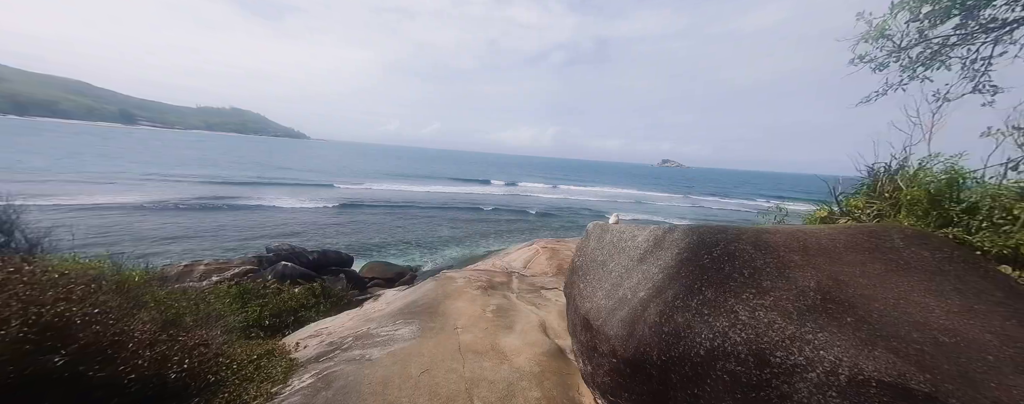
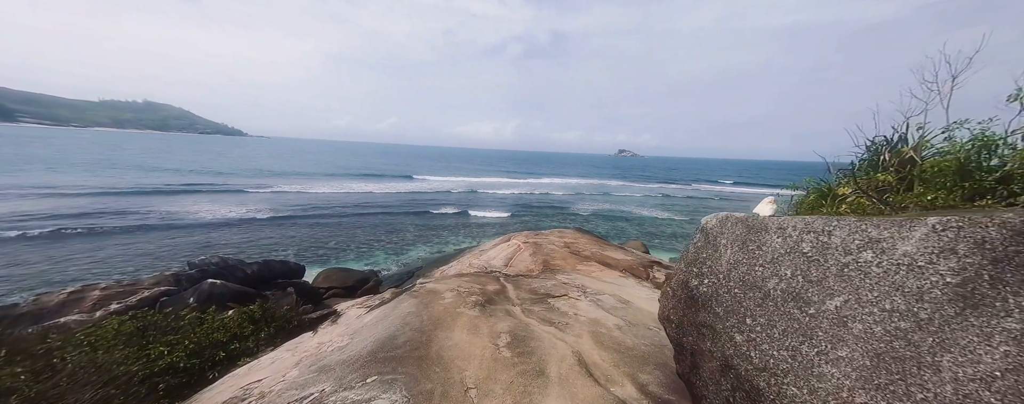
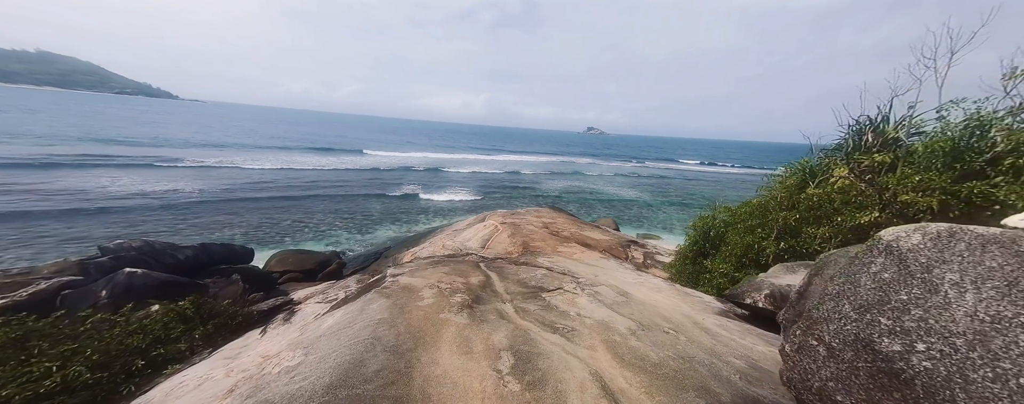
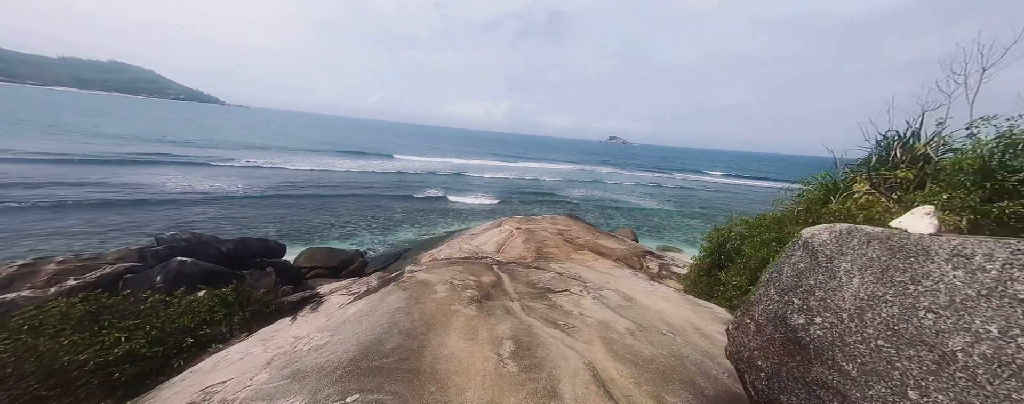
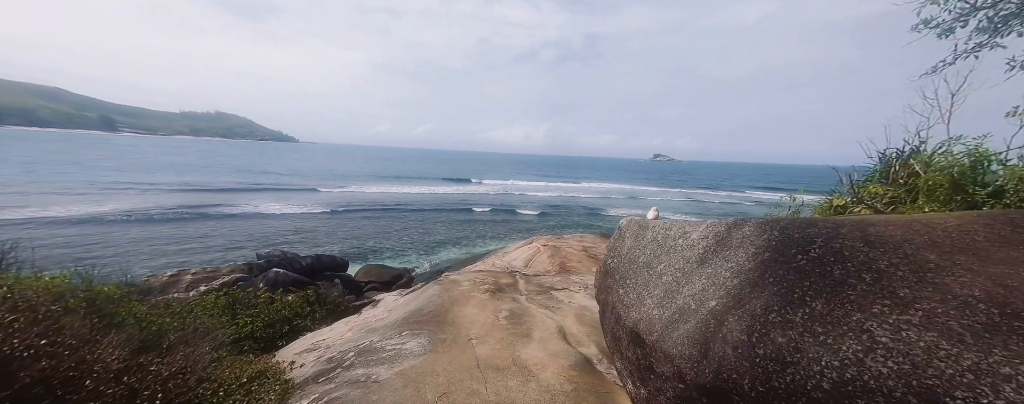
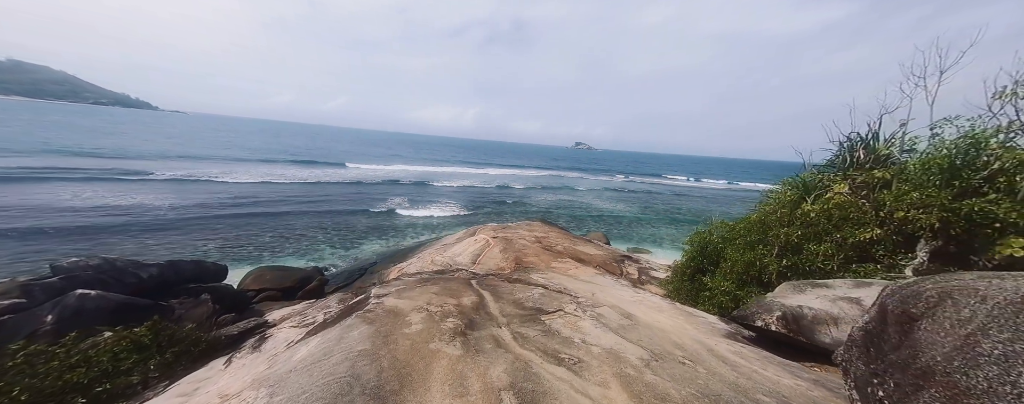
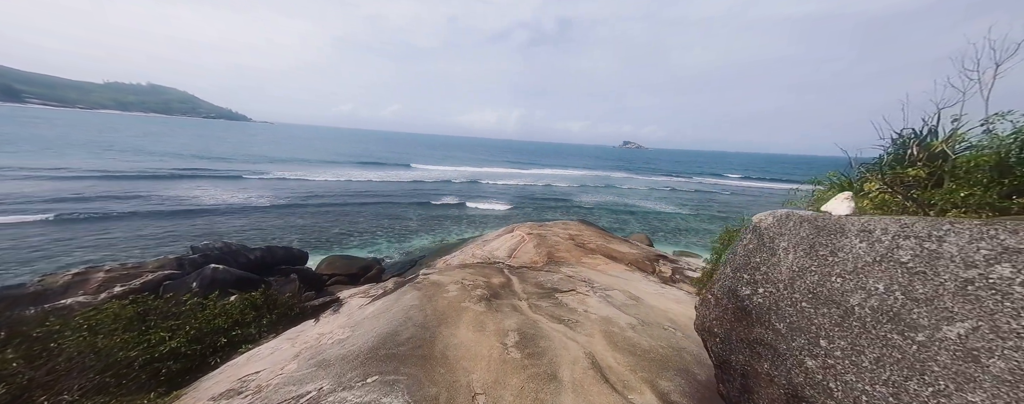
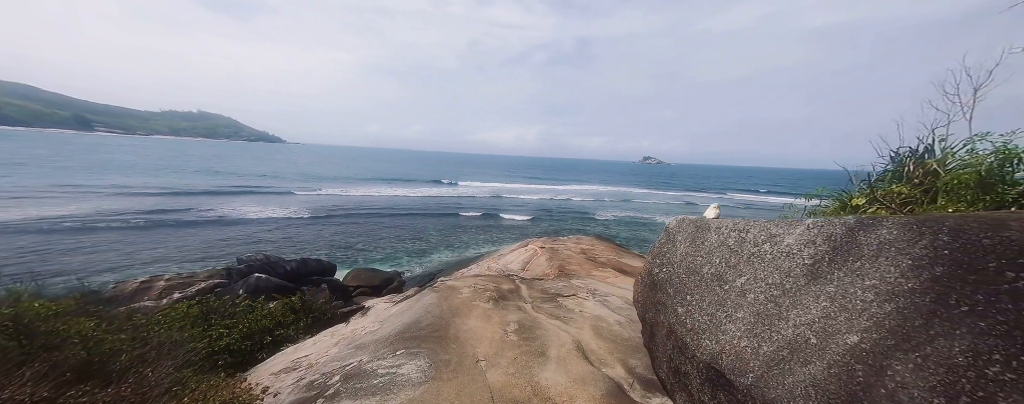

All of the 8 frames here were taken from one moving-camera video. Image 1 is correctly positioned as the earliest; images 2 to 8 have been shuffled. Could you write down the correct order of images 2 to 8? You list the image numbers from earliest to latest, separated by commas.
5, 8, 2, 7, 4, 3, 6
